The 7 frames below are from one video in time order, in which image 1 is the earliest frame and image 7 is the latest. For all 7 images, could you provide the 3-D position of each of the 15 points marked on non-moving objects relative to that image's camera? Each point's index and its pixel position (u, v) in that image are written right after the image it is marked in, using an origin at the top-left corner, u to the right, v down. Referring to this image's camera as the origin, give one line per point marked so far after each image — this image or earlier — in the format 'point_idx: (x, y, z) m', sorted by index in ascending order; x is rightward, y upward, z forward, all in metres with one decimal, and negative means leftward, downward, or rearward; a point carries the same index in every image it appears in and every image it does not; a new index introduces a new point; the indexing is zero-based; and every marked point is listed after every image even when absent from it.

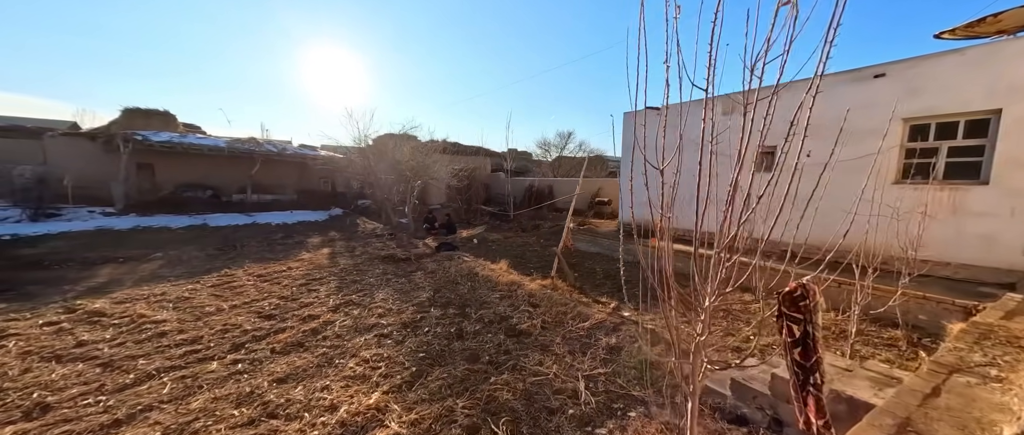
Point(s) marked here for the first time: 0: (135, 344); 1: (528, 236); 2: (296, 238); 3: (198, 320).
0: (-3.5, -1.2, +3.0) m
1: (+0.5, -0.6, +9.8) m
2: (-5.8, -0.6, +8.9) m
3: (-3.5, -1.1, +3.6) m
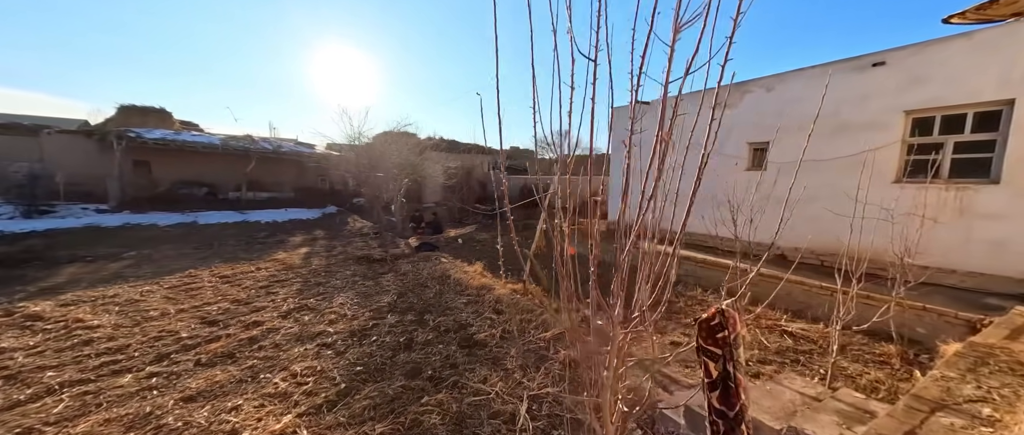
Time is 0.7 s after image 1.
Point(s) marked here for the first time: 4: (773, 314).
0: (-4.0, -1.2, +2.8) m
1: (+0.2, -0.6, +9.6) m
2: (-6.2, -0.6, +8.7) m
3: (-4.0, -1.1, +3.4) m
4: (+3.4, -1.3, +4.2) m
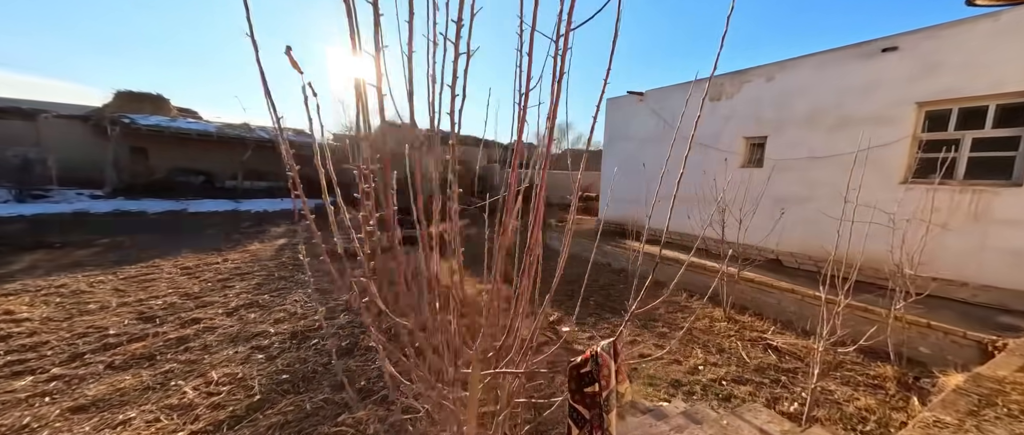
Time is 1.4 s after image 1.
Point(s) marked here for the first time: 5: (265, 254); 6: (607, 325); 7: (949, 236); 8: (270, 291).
0: (-4.5, -1.1, +2.6) m
1: (-0.2, -0.5, +9.3) m
2: (-6.5, -0.3, +8.6) m
3: (-4.4, -1.0, +3.2) m
4: (+2.9, -1.3, +3.9) m
5: (-4.7, -0.7, +6.2) m
6: (+1.1, -1.3, +3.8) m
7: (+5.0, -0.2, +3.7) m
8: (-3.2, -1.0, +4.3) m
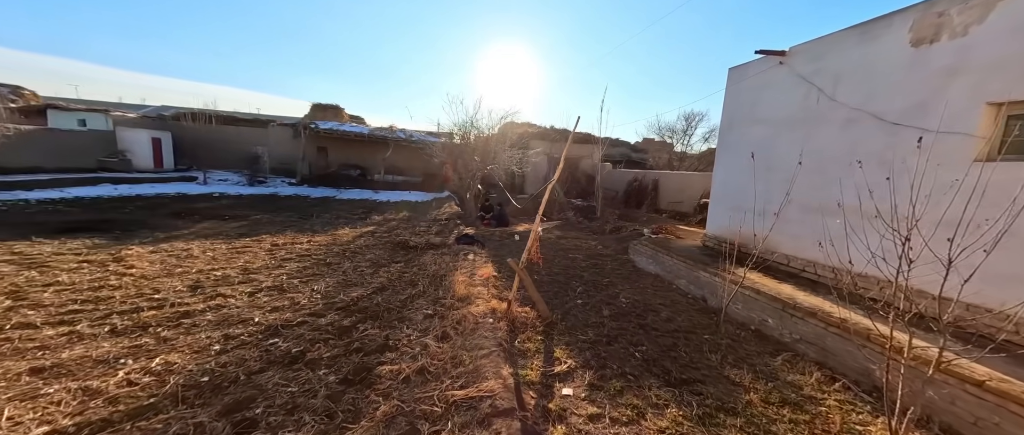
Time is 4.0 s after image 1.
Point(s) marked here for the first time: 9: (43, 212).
0: (-4.7, -0.8, +3.4) m
1: (+1.8, -0.6, +8.0) m
2: (-4.3, 0.0, +9.7) m
3: (-4.4, -0.7, +3.9) m
4: (+2.6, -1.5, +1.8) m
5: (-3.5, -0.4, +6.8) m
6: (+0.9, -1.4, +2.5) m
7: (+4.5, -0.6, +0.9) m
8: (-2.9, -0.8, +4.5) m
9: (-10.0, +0.1, +7.0) m
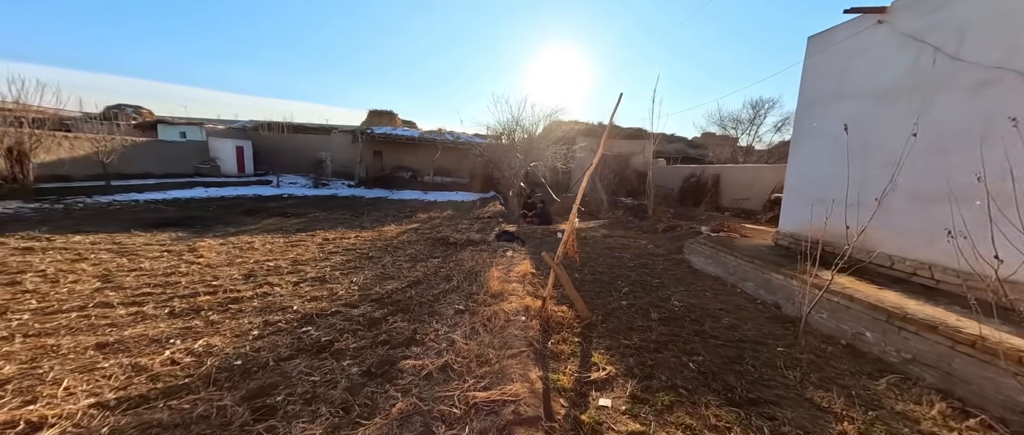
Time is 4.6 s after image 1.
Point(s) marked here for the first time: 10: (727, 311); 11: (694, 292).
0: (-4.3, -0.7, +3.8) m
1: (+2.8, -0.5, +7.4) m
2: (-3.0, +0.1, +10.0) m
3: (-3.9, -0.7, +4.3) m
4: (+2.7, -1.4, +1.2) m
5: (-2.7, -0.4, +7.0) m
6: (+1.1, -1.3, +2.1) m
7: (+4.4, -0.5, 0.0) m
8: (-2.3, -0.7, +4.6) m
9: (-9.1, +0.2, +8.1) m
10: (+2.4, -1.1, +3.7) m
11: (+2.3, -1.0, +4.2) m
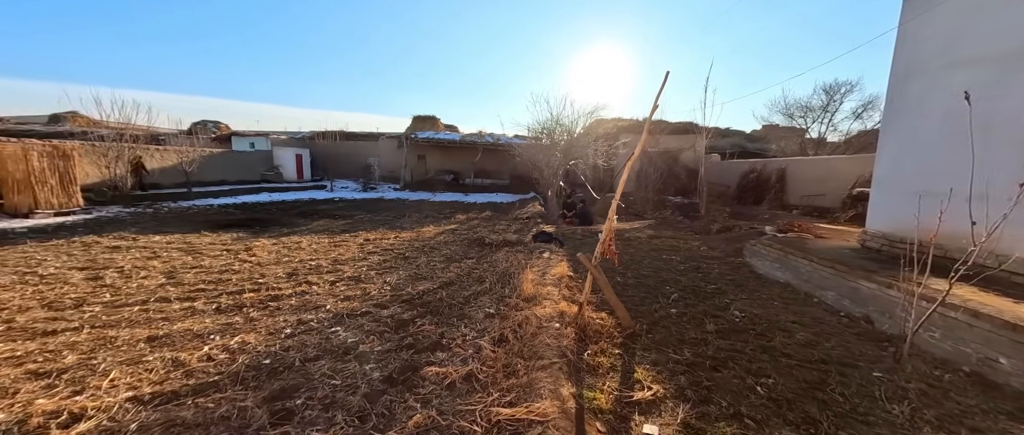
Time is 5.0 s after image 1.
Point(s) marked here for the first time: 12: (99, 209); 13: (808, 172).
0: (-3.9, -0.7, +4.1) m
1: (+3.6, -0.5, +6.7) m
2: (-1.8, +0.1, +10.0) m
3: (-3.5, -0.7, +4.5) m
4: (+2.7, -1.4, +0.6) m
5: (-1.9, -0.4, +7.0) m
6: (+1.3, -1.2, +1.7) m
7: (+4.3, -0.4, -0.8) m
8: (-1.8, -0.7, +4.7) m
9: (-8.1, +0.1, +9.0) m
10: (+2.8, -1.0, +3.1) m
11: (+2.7, -0.9, +3.6) m
12: (-10.6, +0.2, +8.4) m
13: (+7.9, +1.2, +8.7) m
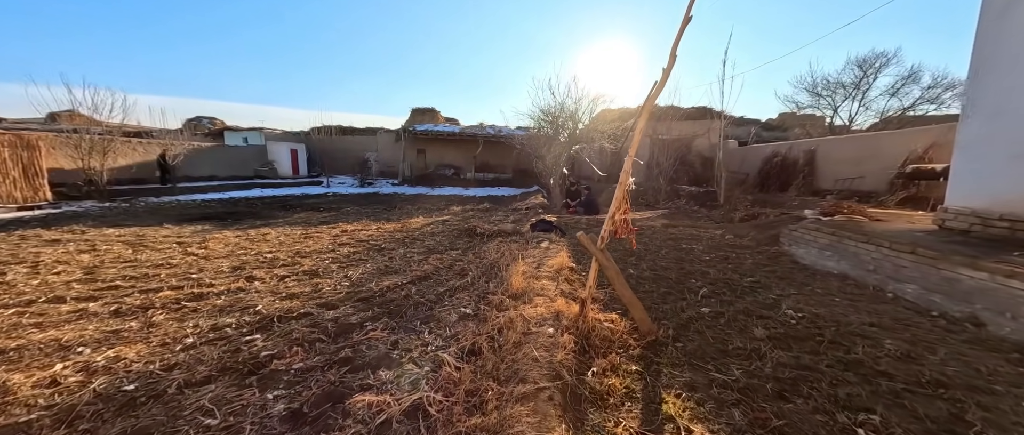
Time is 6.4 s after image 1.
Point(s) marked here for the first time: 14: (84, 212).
0: (-4.0, -0.6, +3.4) m
1: (+3.5, -0.2, +5.9) m
2: (-1.8, +0.3, +9.3) m
3: (-3.6, -0.5, +3.8) m
4: (+2.5, -1.1, -0.2) m
5: (-2.0, -0.2, +6.3) m
6: (+1.1, -1.0, +0.9) m
7: (+4.0, -0.2, -1.7) m
8: (-2.0, -0.5, +3.9) m
9: (-8.1, +0.3, +8.4) m
10: (+2.6, -0.8, +2.3) m
11: (+2.6, -0.7, +2.8) m
12: (-10.6, +0.3, +7.9) m
13: (+7.9, +1.6, +7.8) m
14: (-9.3, +0.1, +7.1) m
